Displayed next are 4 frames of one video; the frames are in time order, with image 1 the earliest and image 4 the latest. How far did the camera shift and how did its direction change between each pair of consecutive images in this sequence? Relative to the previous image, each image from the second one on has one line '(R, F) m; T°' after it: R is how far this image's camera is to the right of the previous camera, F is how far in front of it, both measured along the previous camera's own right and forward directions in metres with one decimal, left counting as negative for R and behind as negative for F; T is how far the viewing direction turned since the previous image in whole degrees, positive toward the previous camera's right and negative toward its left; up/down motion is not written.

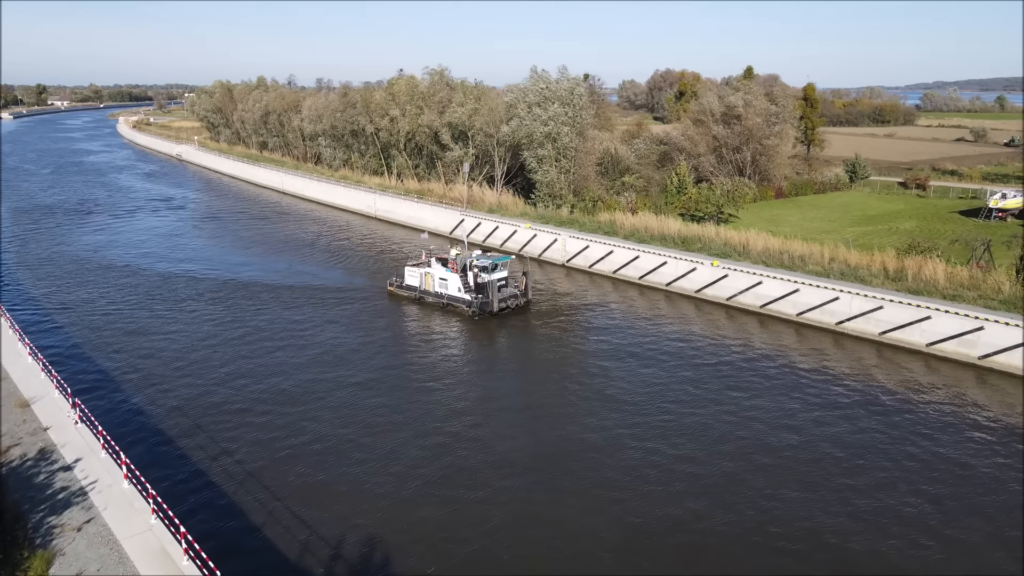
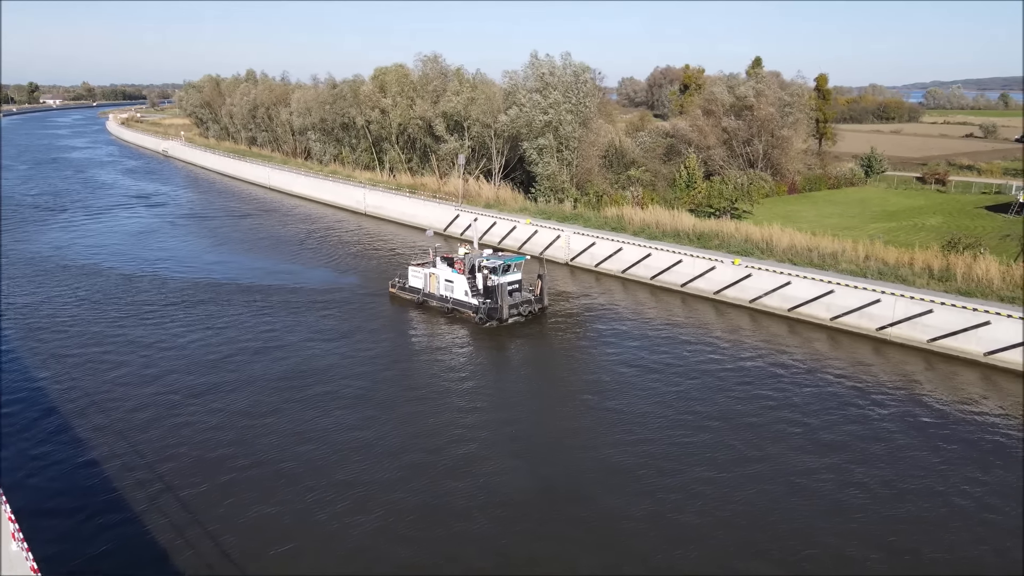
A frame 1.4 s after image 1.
(-0.1, +4.0) m; 0°
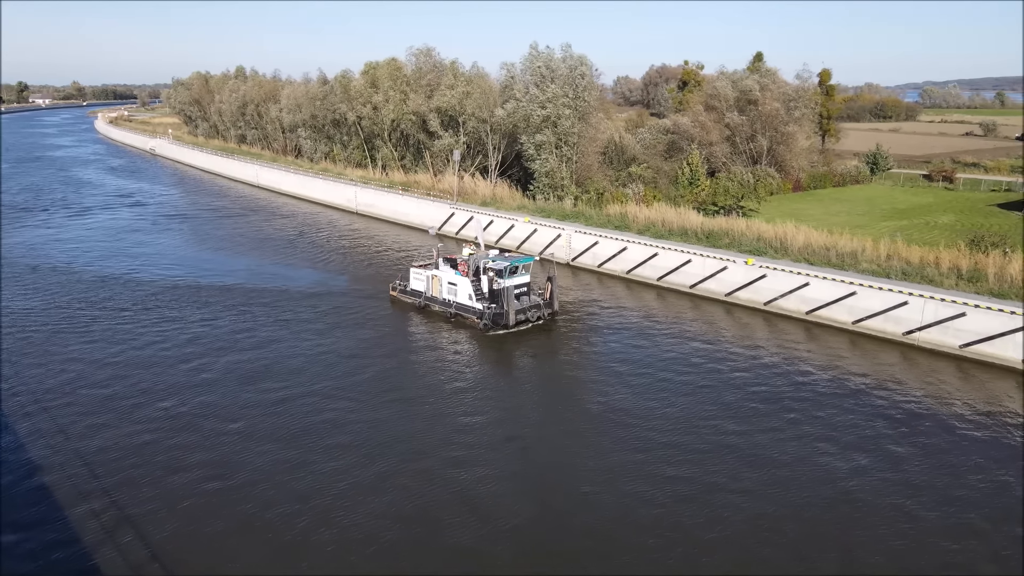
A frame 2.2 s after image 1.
(-0.3, +2.3) m; 0°
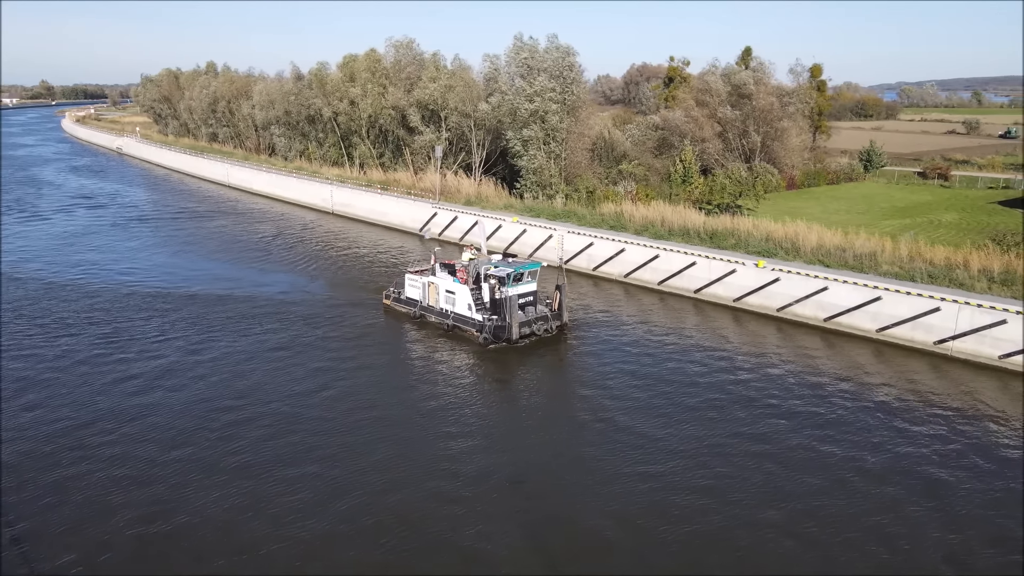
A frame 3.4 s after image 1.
(-0.5, +3.1) m; +2°
